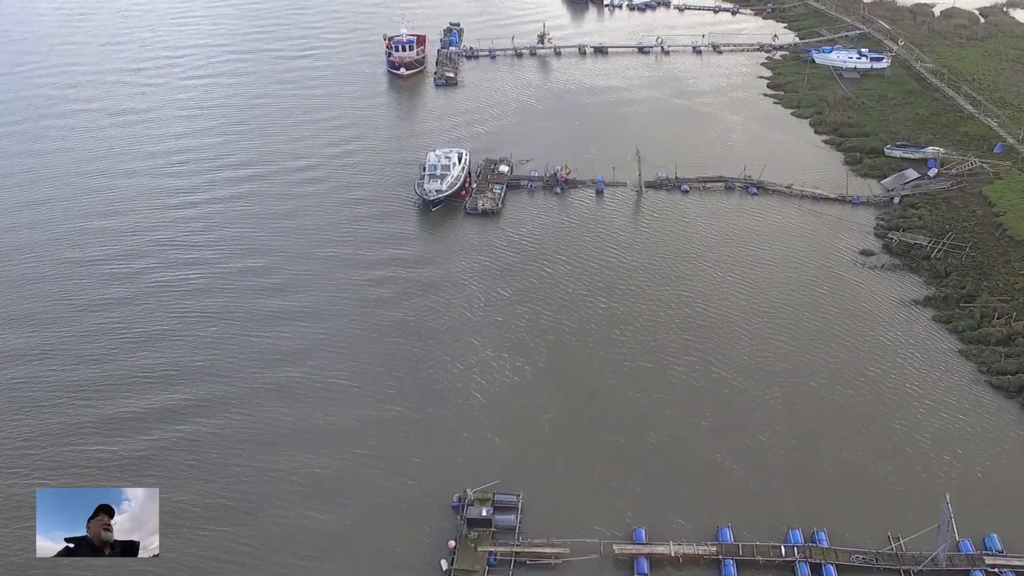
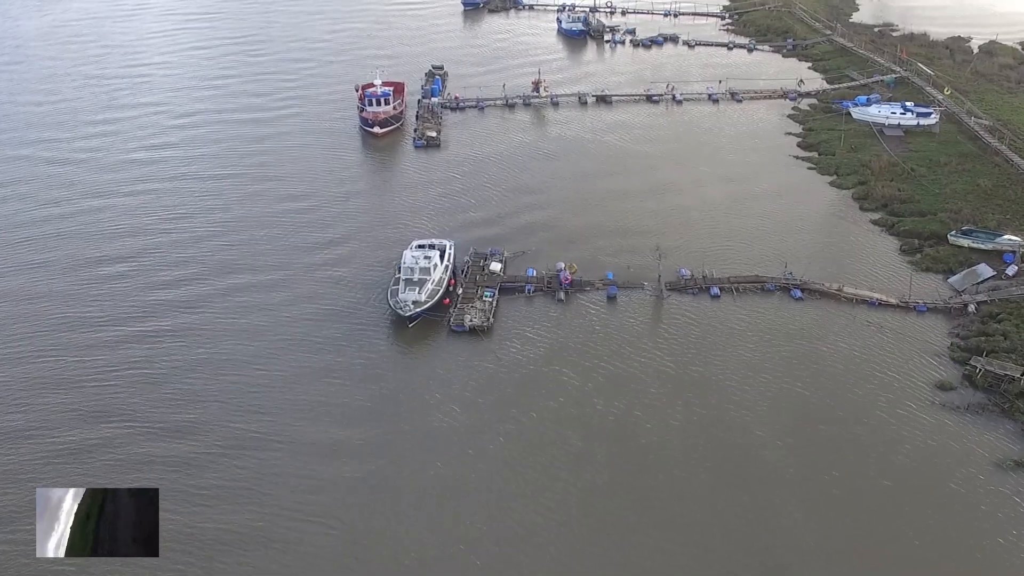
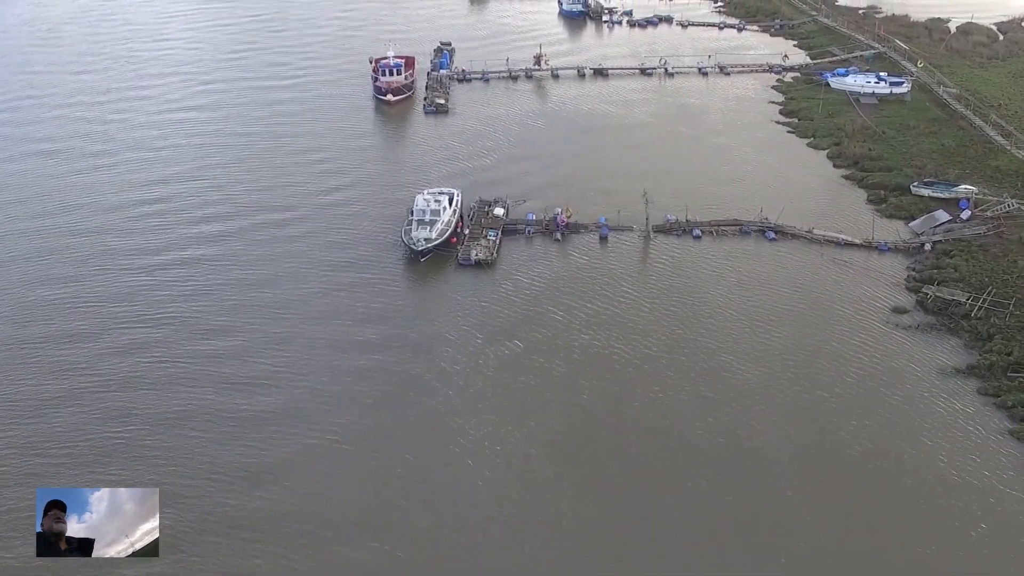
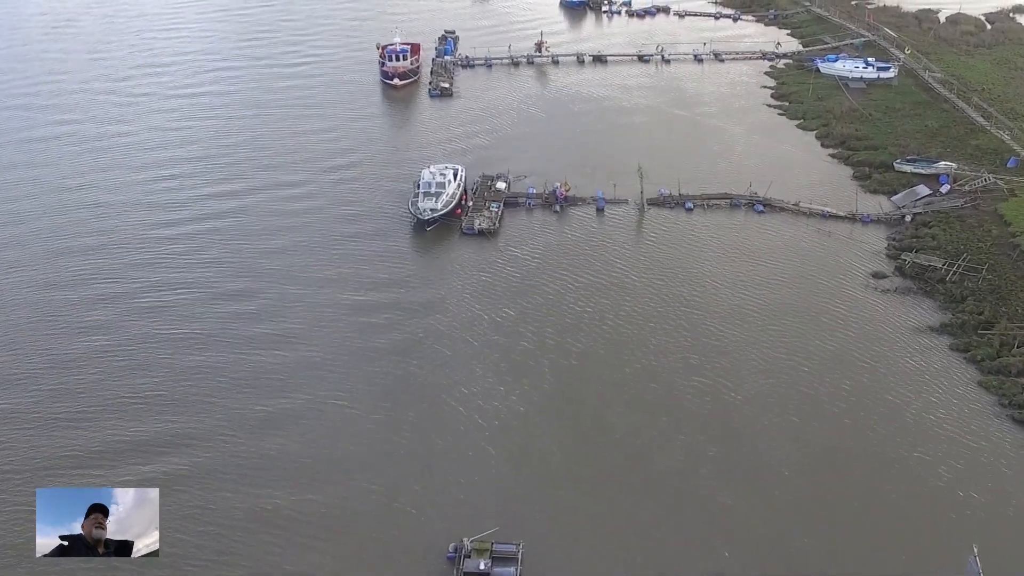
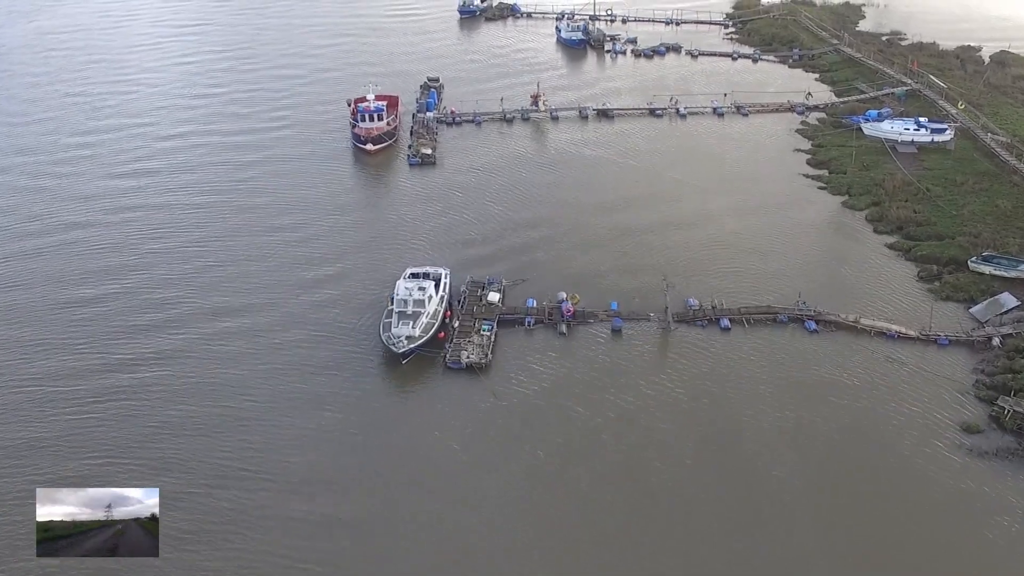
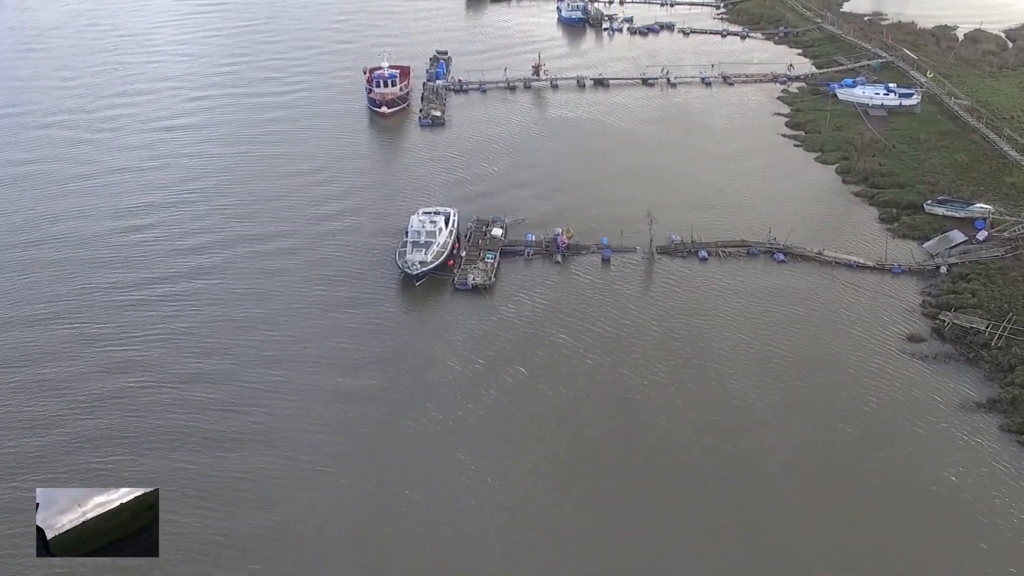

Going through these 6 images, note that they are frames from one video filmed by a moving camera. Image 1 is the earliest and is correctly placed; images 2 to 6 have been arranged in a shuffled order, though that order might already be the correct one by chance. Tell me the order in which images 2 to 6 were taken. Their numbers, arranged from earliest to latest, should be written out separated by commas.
4, 3, 6, 2, 5
